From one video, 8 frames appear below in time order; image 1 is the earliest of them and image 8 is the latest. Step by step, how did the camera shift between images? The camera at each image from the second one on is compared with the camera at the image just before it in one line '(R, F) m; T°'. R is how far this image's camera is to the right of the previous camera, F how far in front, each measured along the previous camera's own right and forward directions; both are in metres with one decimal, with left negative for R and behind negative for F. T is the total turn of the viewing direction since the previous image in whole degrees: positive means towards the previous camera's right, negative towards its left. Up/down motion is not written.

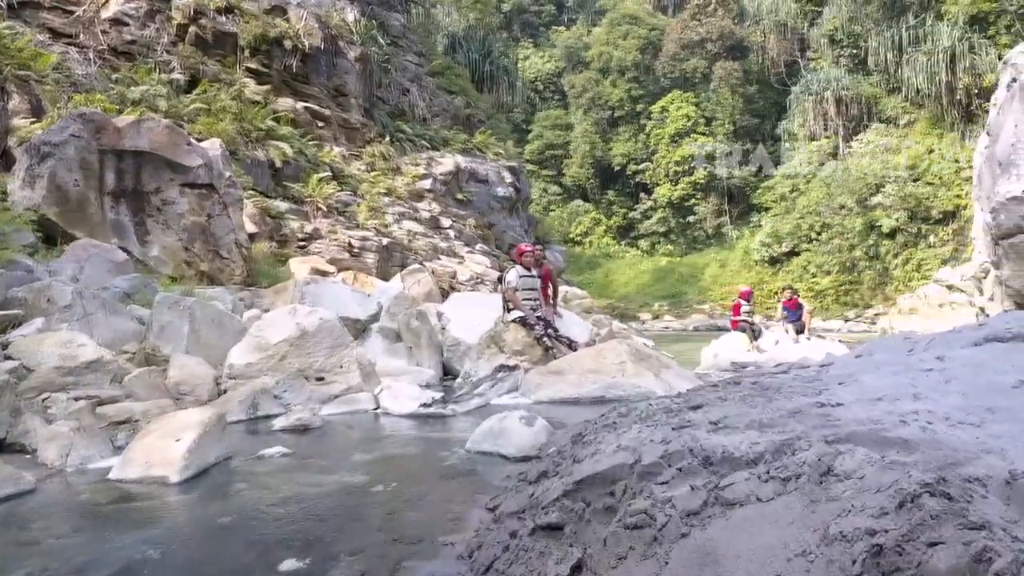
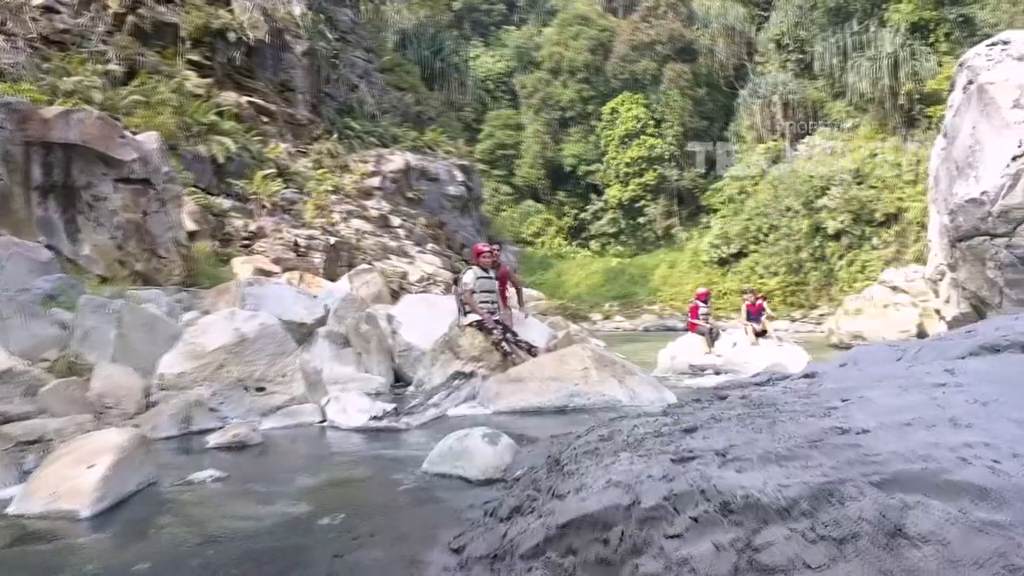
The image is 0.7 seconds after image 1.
(0.0, +0.3) m; +4°
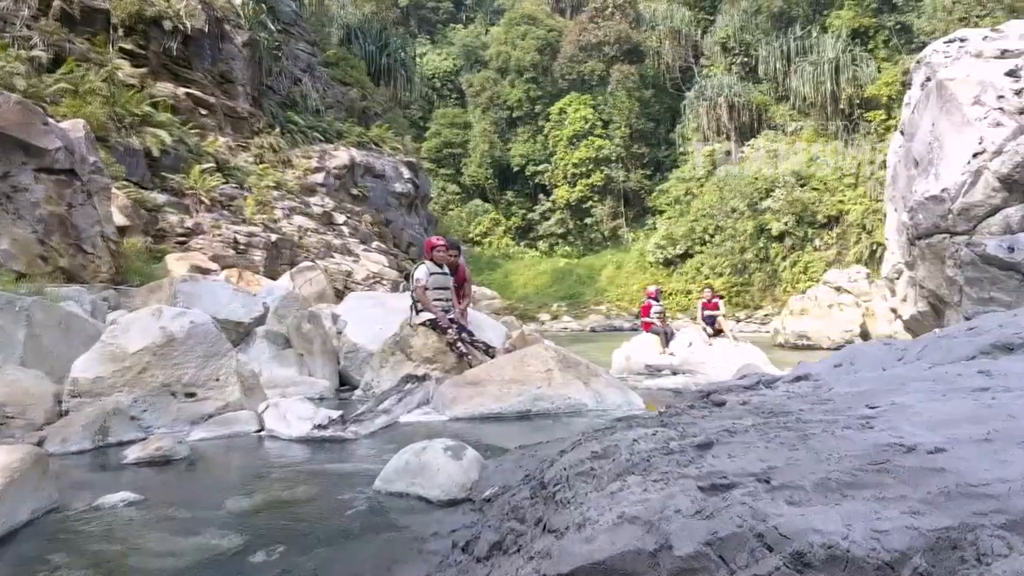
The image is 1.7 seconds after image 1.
(-0.1, +0.4) m; +4°
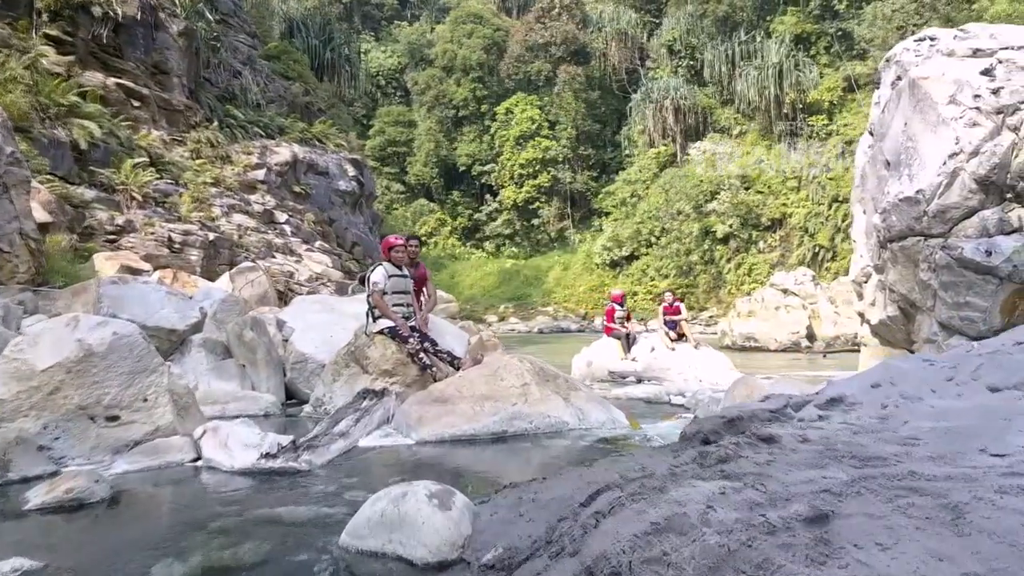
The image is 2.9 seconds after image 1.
(-0.1, +0.5) m; +4°
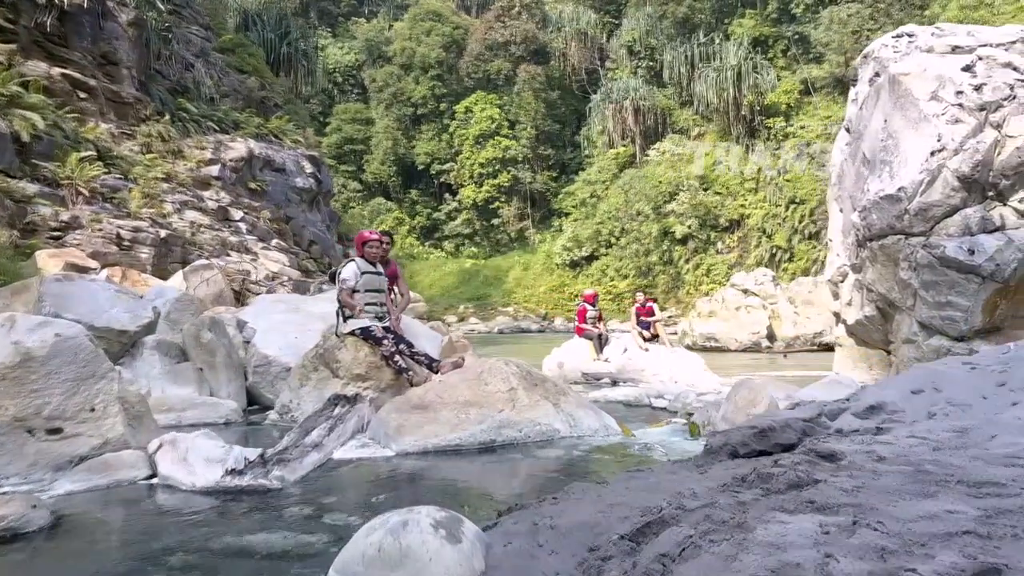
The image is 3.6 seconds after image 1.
(-0.1, +0.3) m; +3°
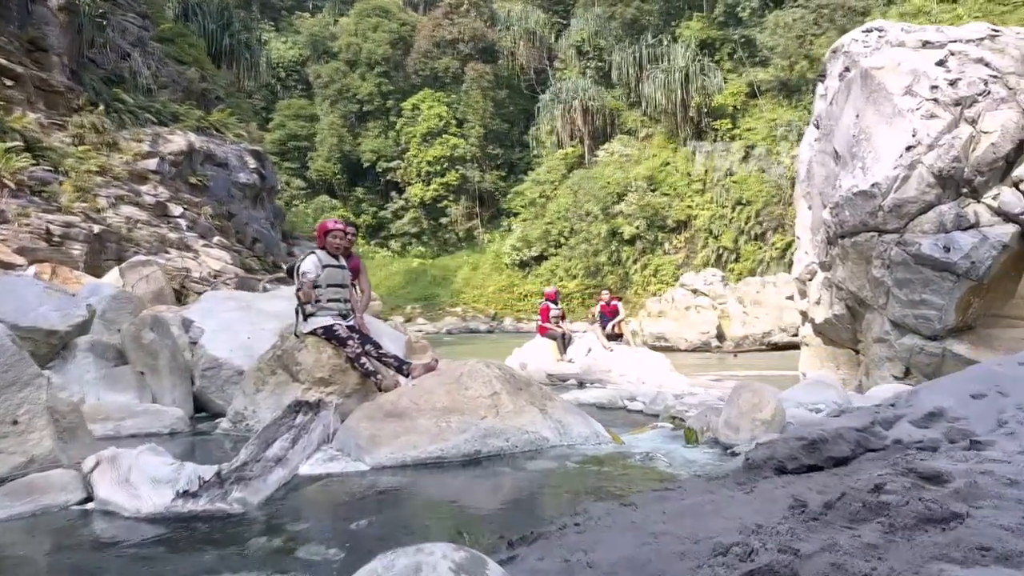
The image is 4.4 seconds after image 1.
(-0.2, +0.4) m; +4°
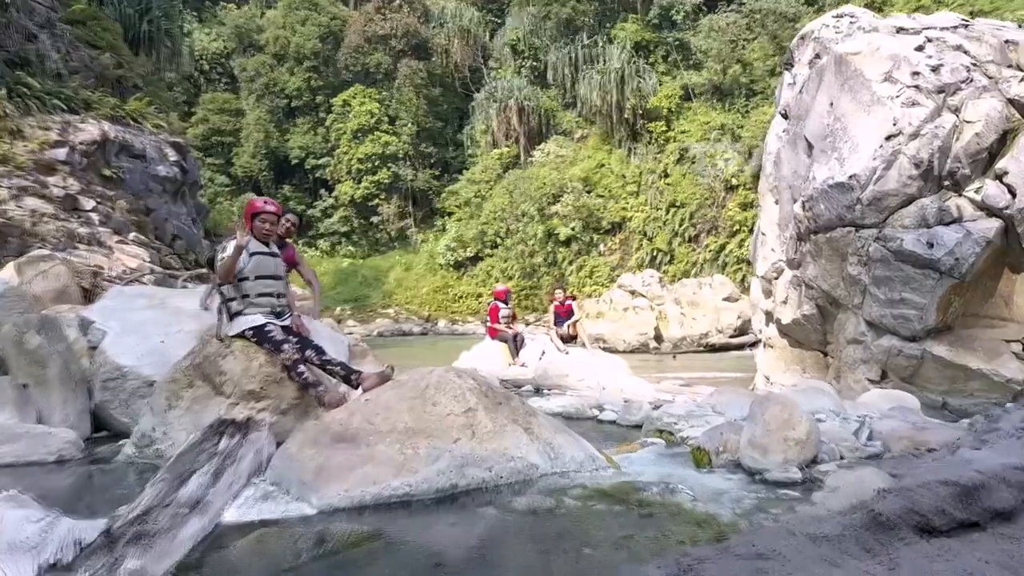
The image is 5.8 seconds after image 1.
(-0.2, +0.7) m; +5°
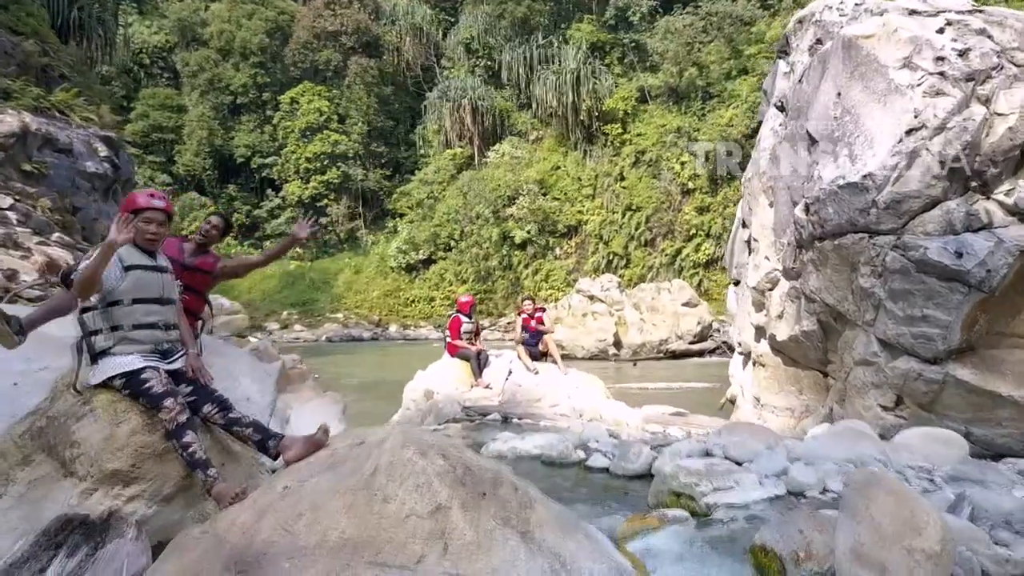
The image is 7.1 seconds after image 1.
(-0.1, +1.0) m; +3°
